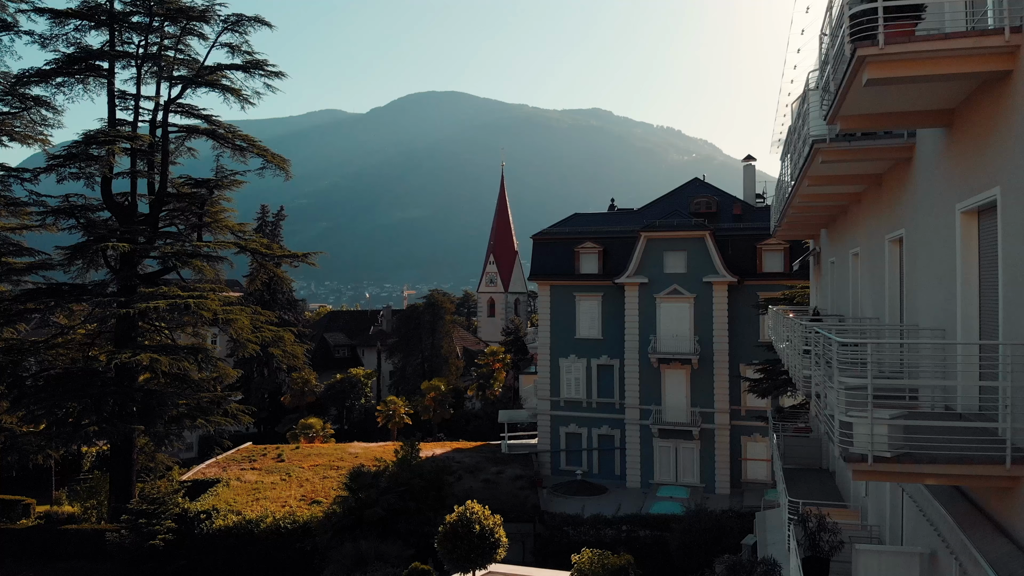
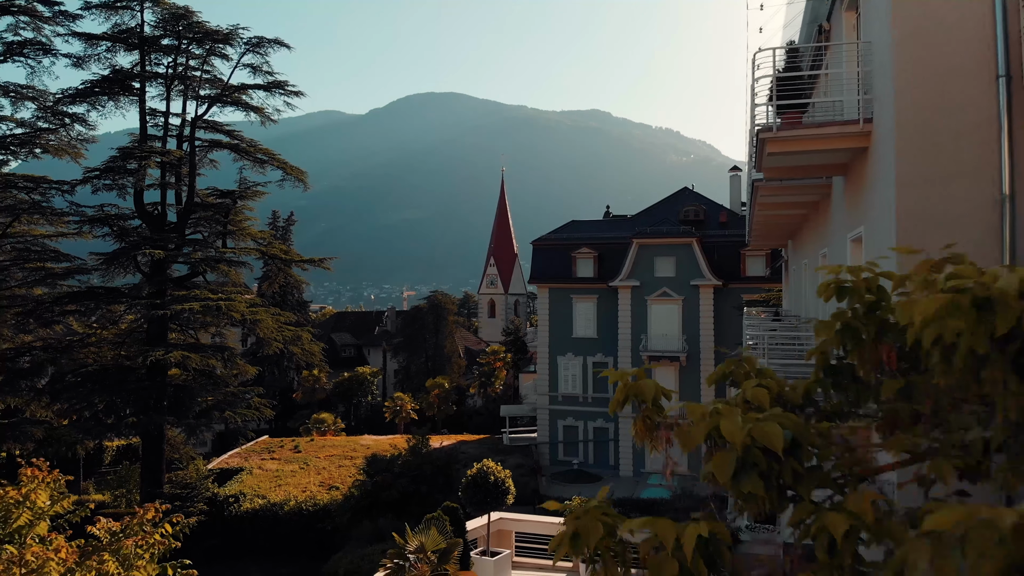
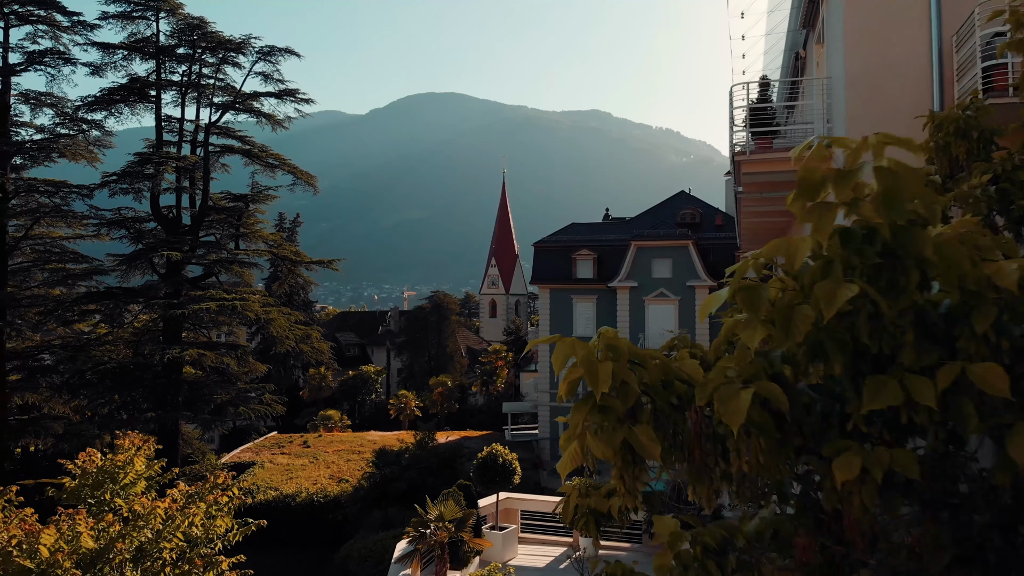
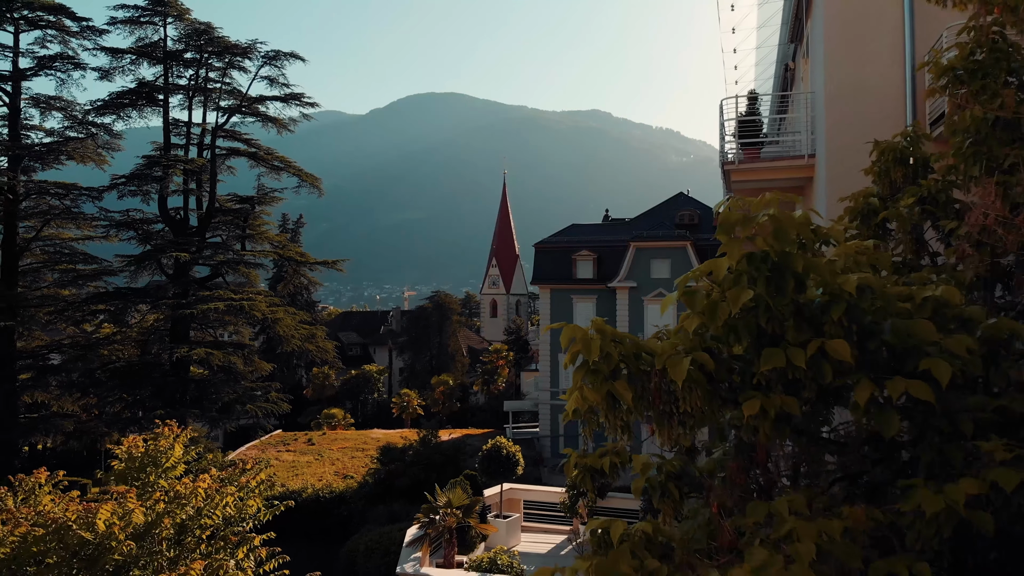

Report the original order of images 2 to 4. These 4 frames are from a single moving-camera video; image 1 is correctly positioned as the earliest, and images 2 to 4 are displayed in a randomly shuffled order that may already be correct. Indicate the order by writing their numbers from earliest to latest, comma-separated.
2, 3, 4
